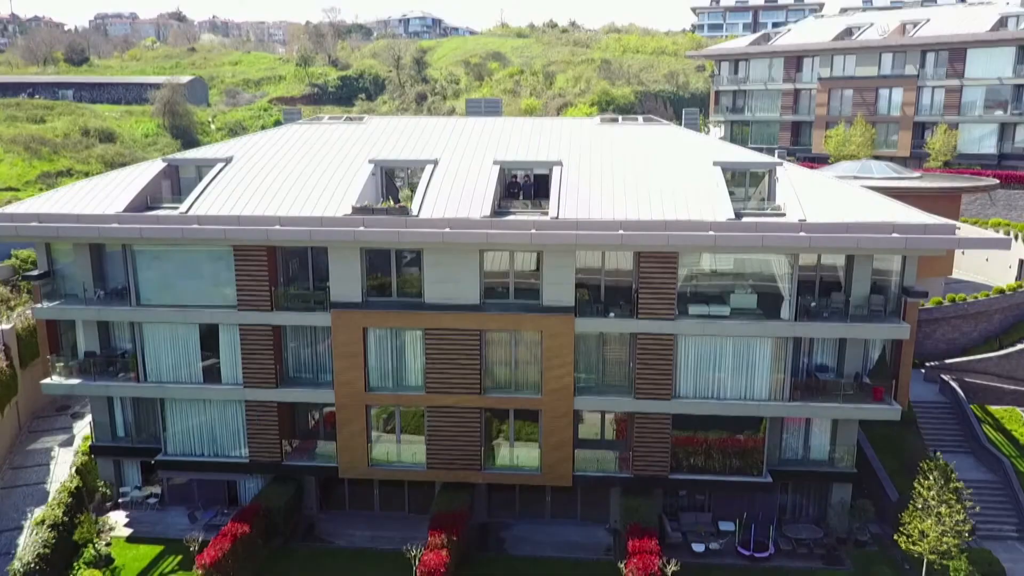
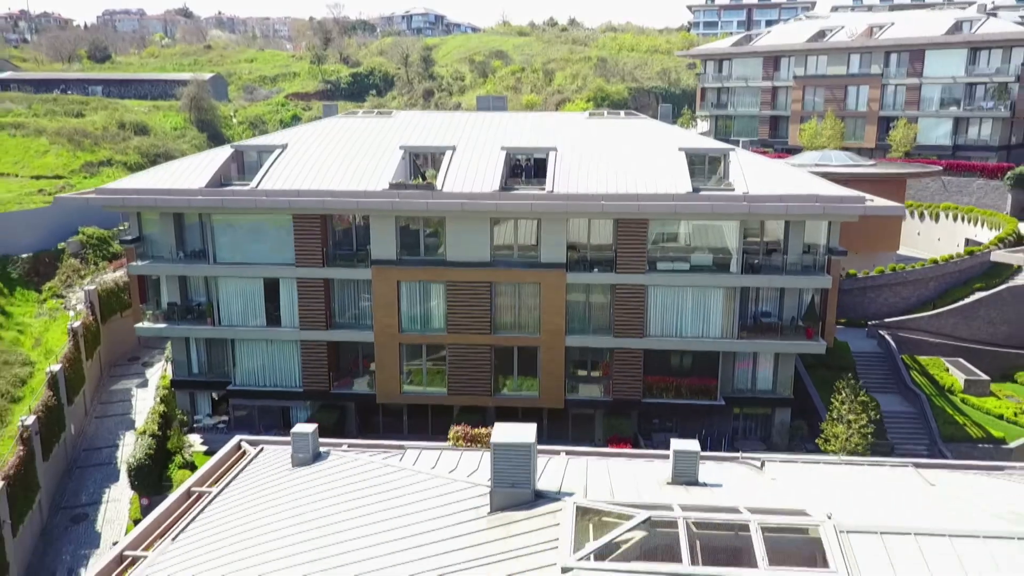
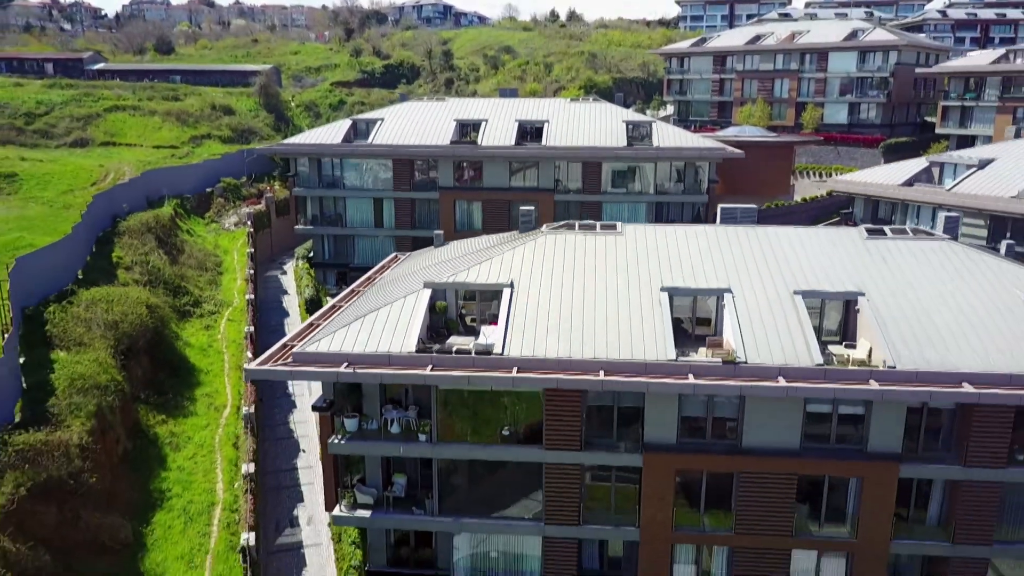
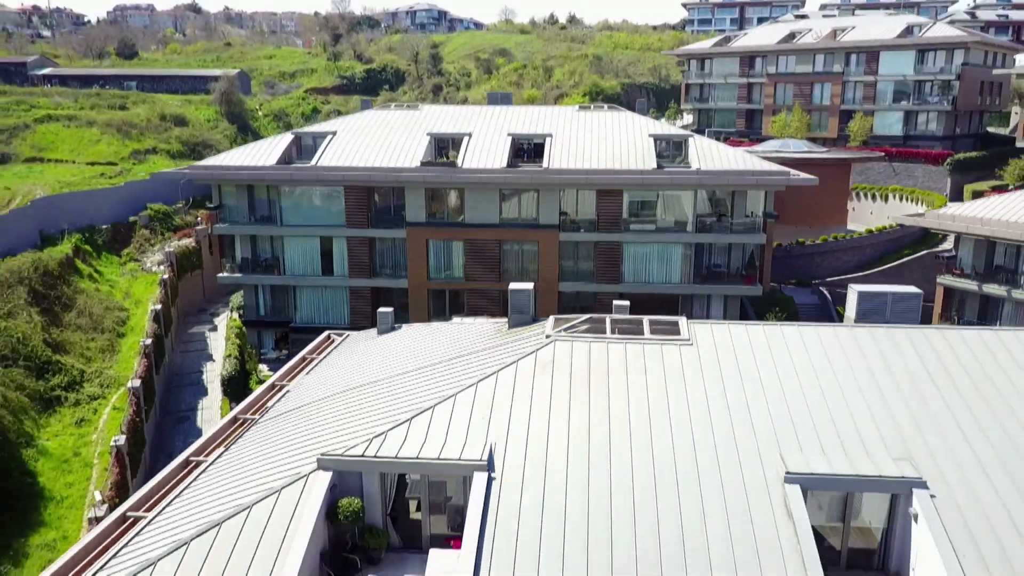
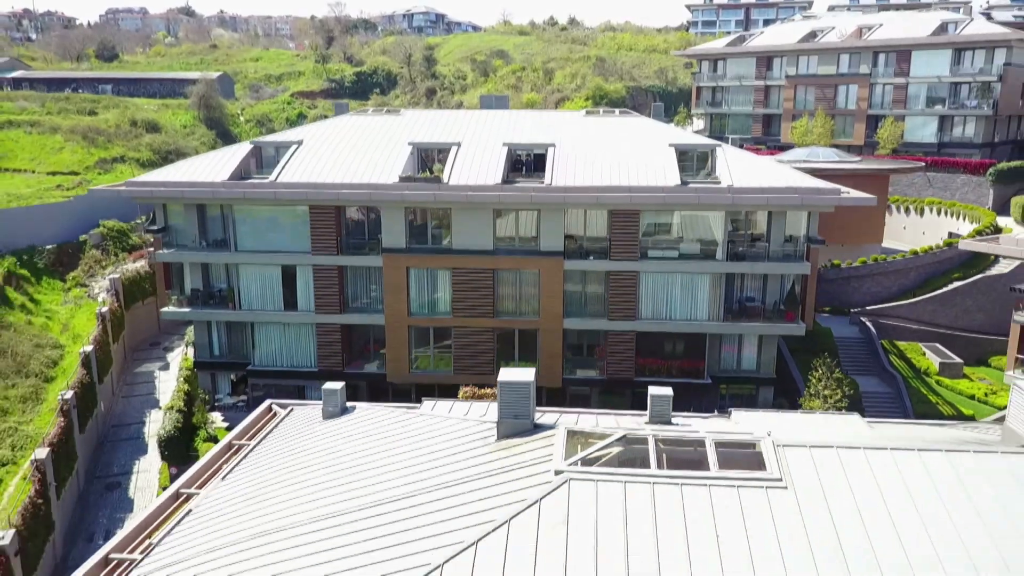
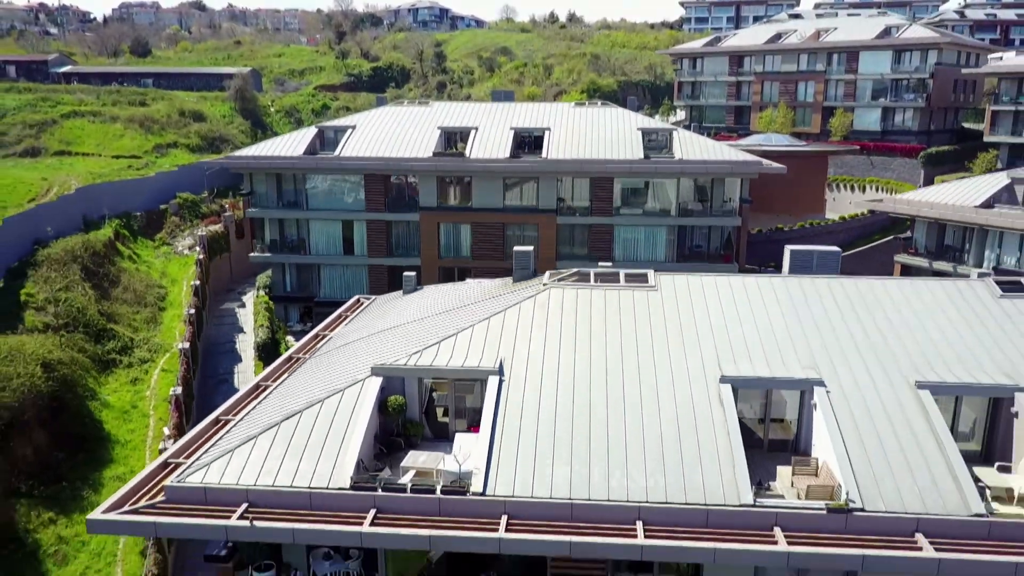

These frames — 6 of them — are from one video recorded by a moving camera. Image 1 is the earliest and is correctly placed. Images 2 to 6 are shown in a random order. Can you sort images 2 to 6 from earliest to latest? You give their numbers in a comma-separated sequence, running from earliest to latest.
2, 5, 4, 6, 3
